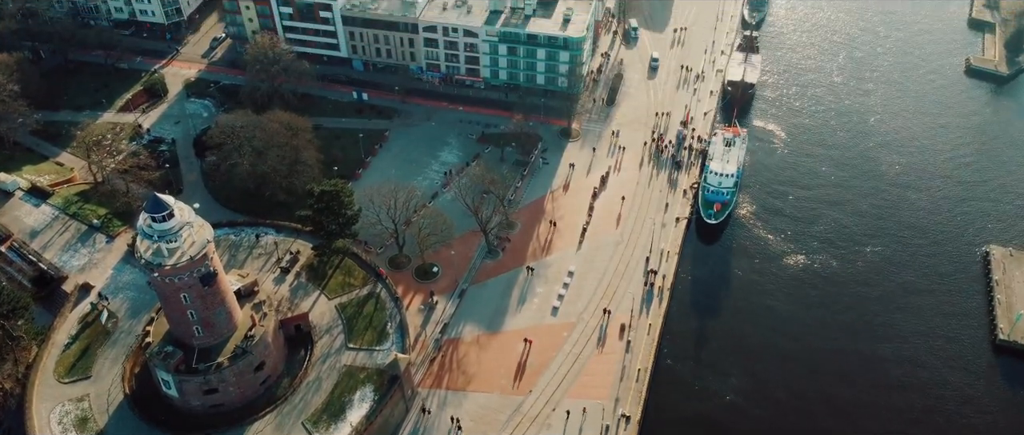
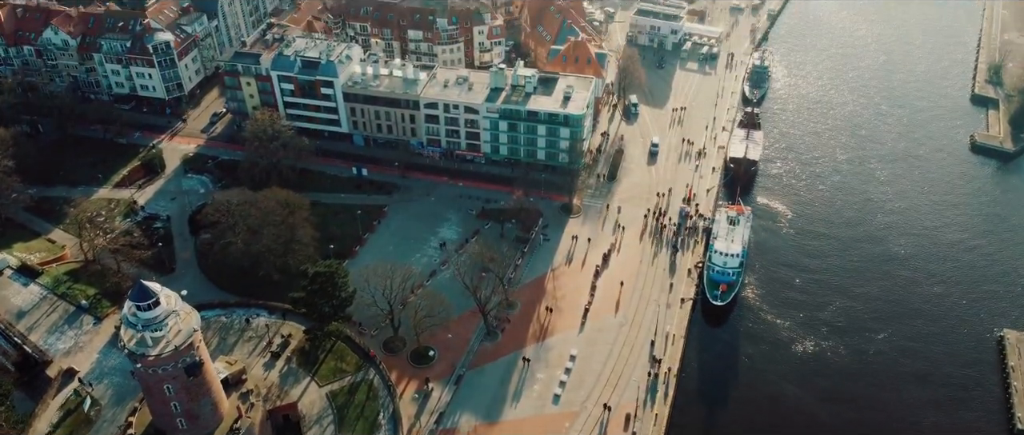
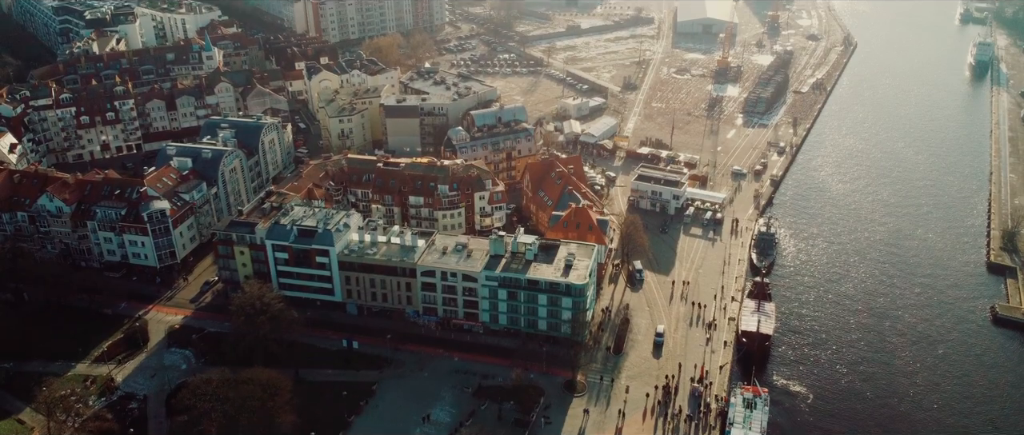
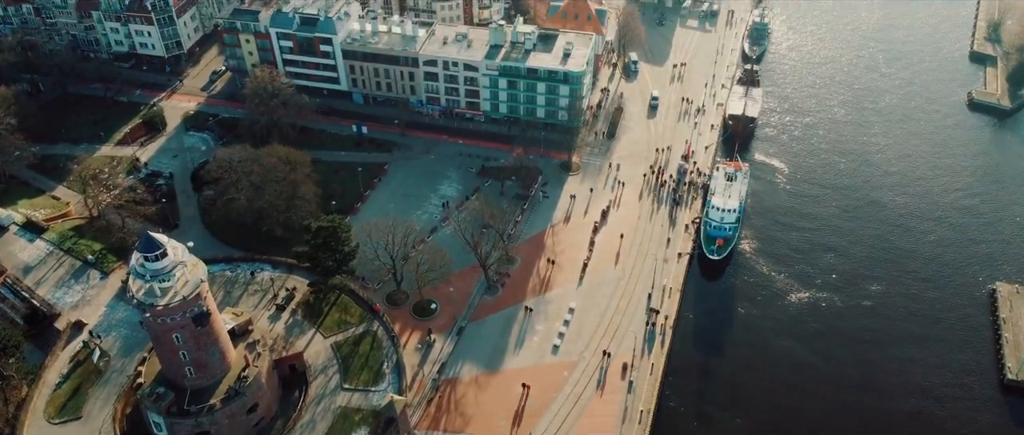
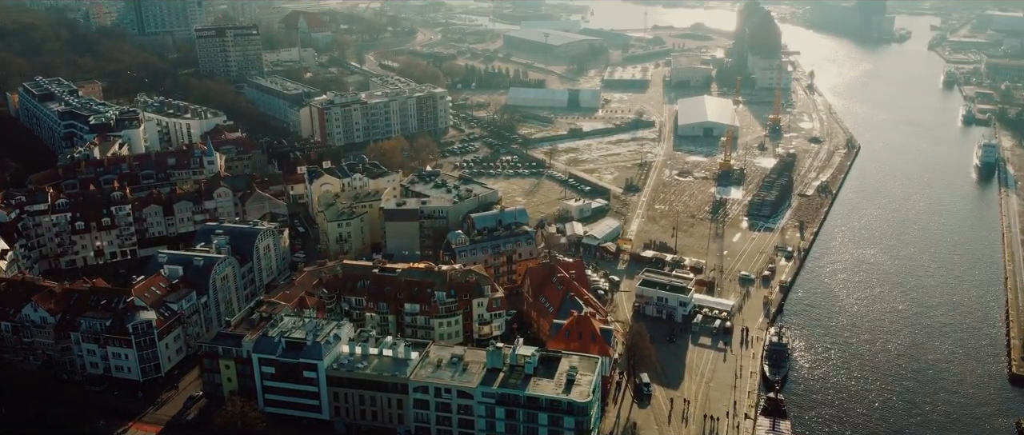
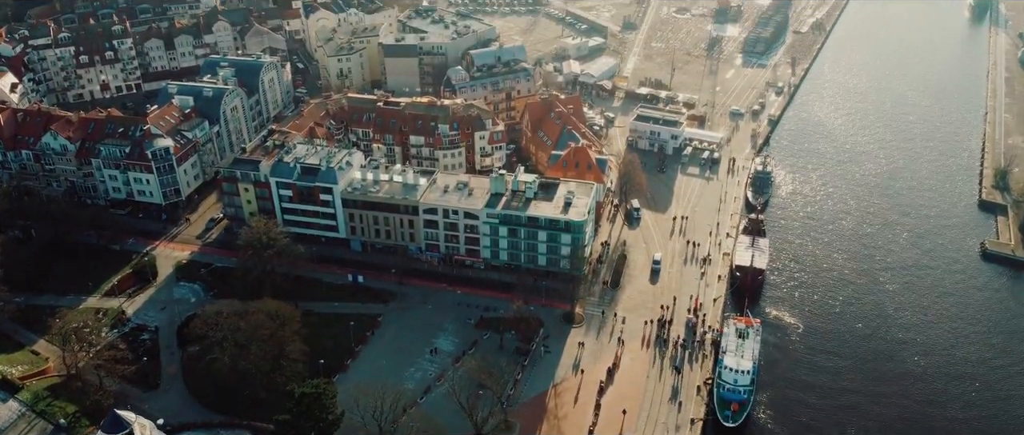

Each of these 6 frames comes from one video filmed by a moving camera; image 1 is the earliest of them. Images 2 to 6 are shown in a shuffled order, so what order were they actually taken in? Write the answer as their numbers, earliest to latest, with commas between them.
4, 2, 6, 3, 5
